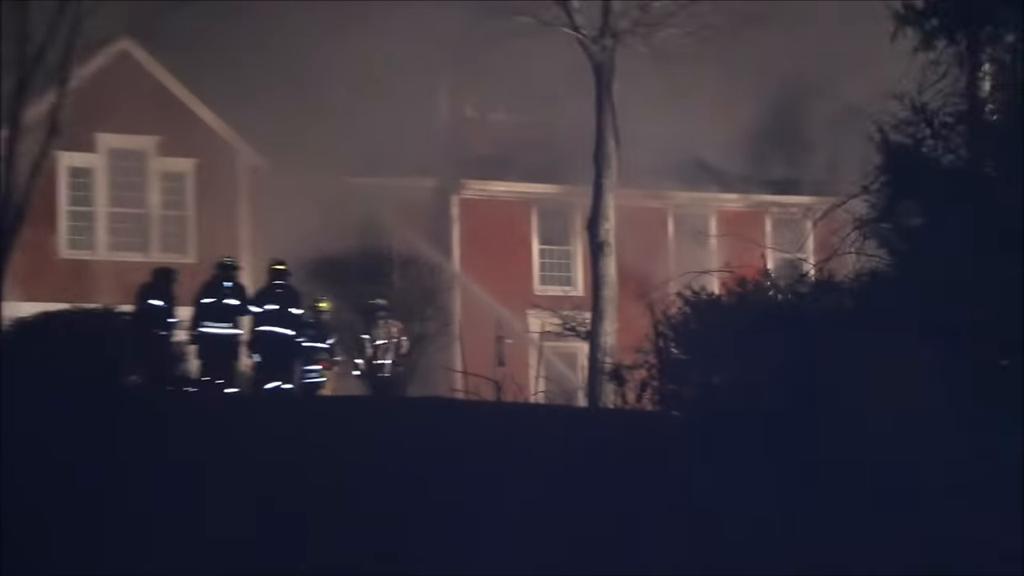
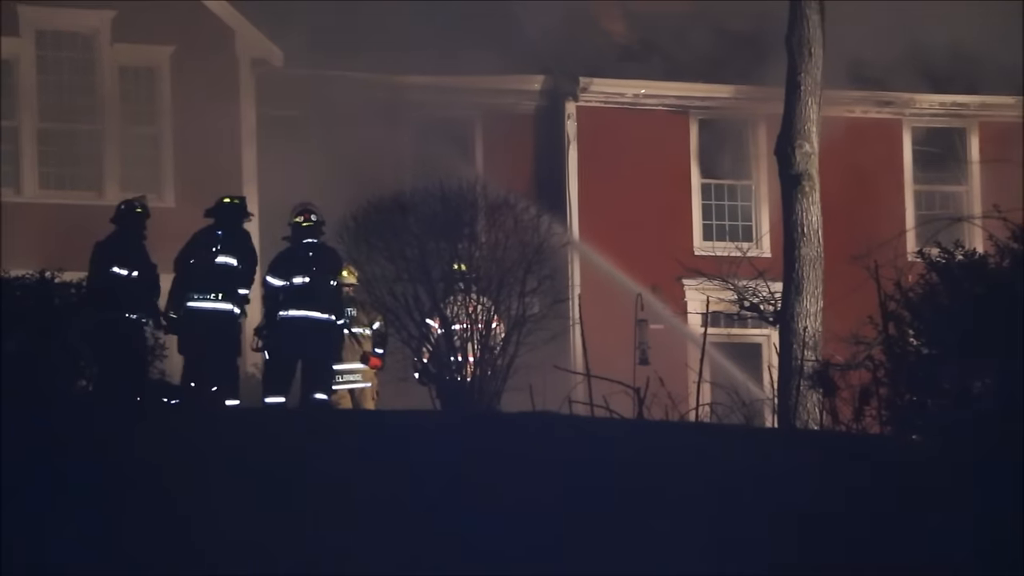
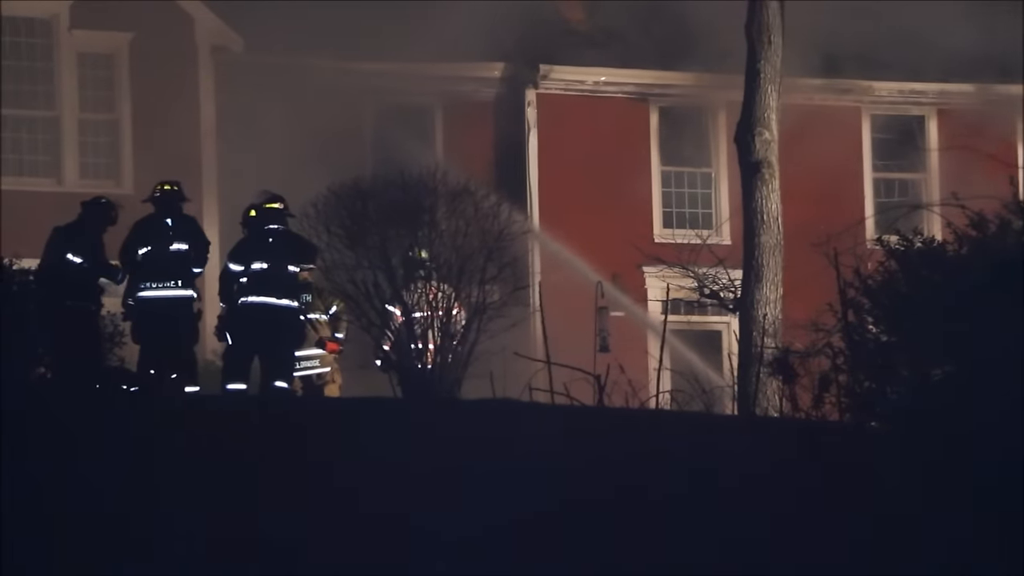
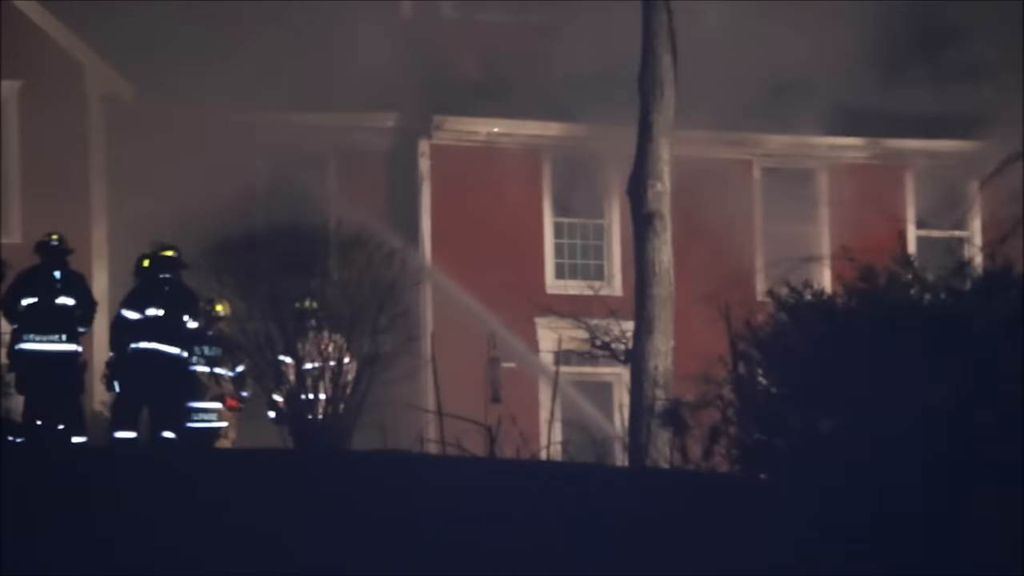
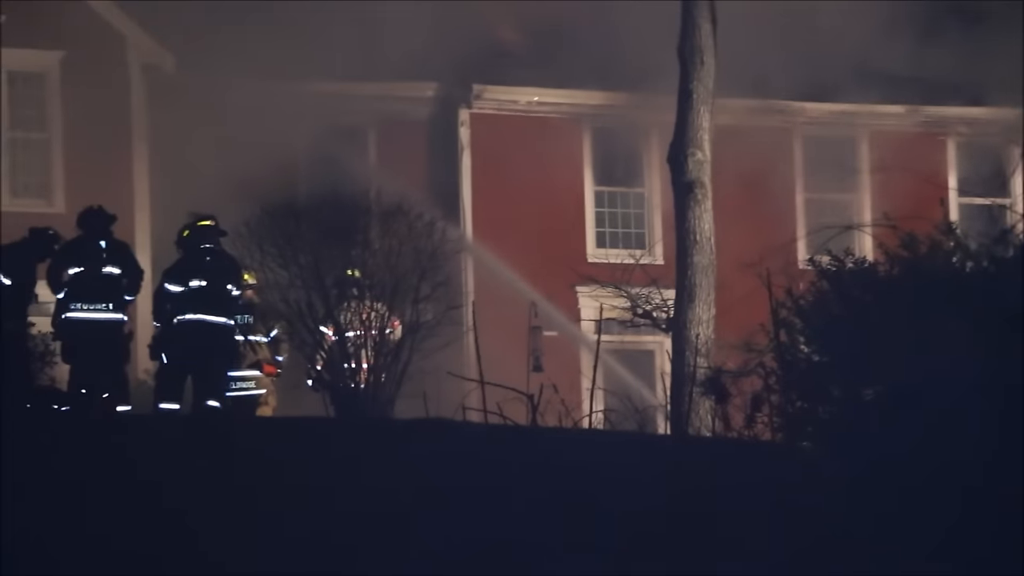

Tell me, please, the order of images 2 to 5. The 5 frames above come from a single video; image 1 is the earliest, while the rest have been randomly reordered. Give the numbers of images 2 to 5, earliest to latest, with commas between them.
4, 5, 3, 2
